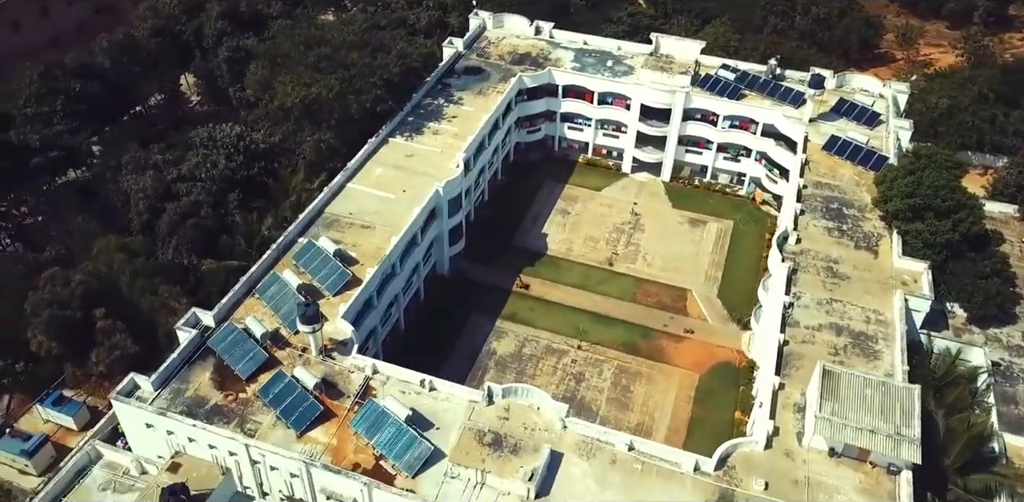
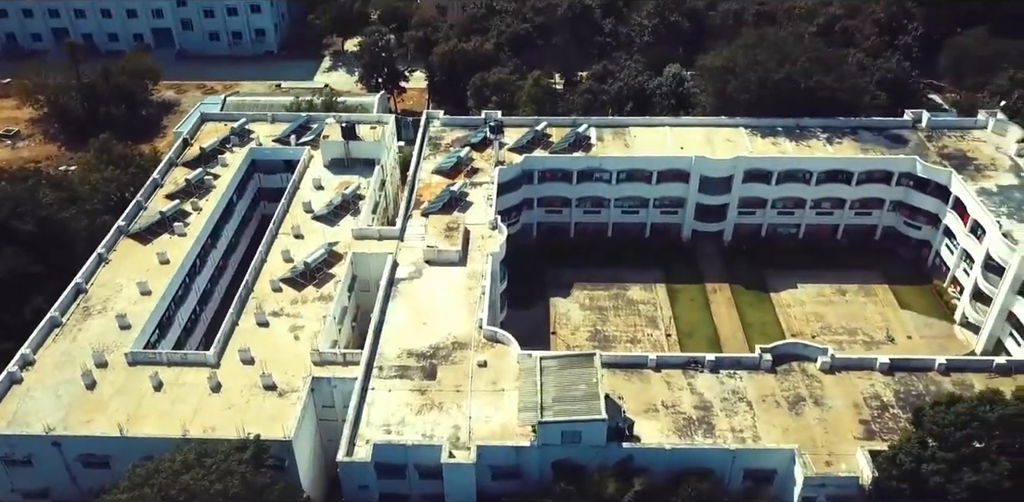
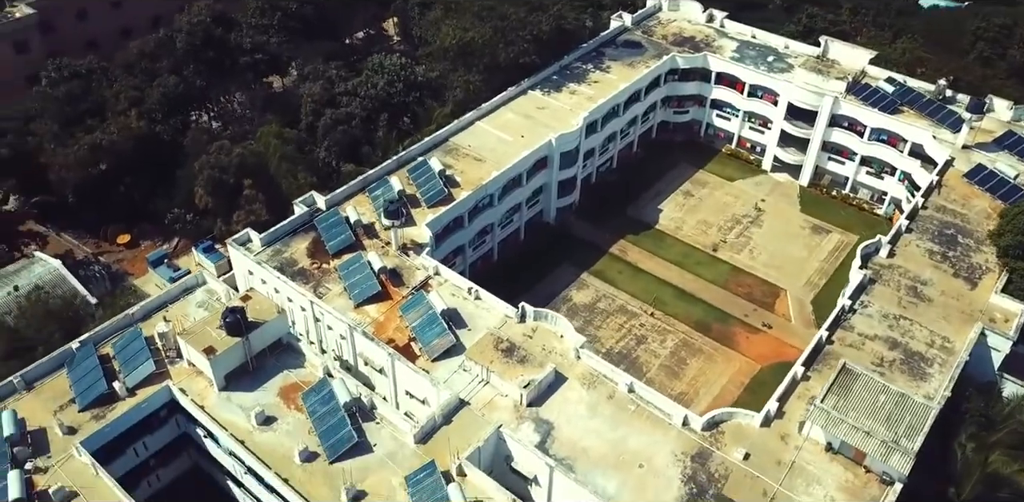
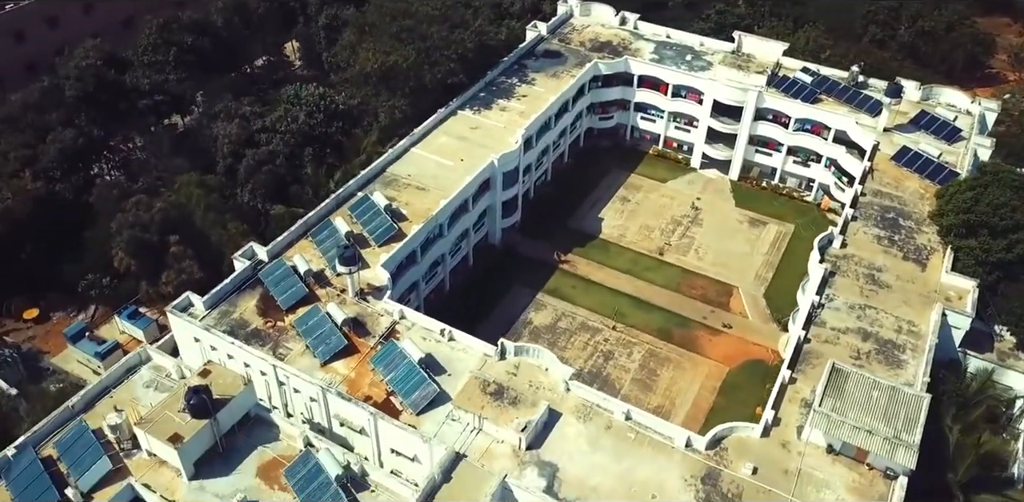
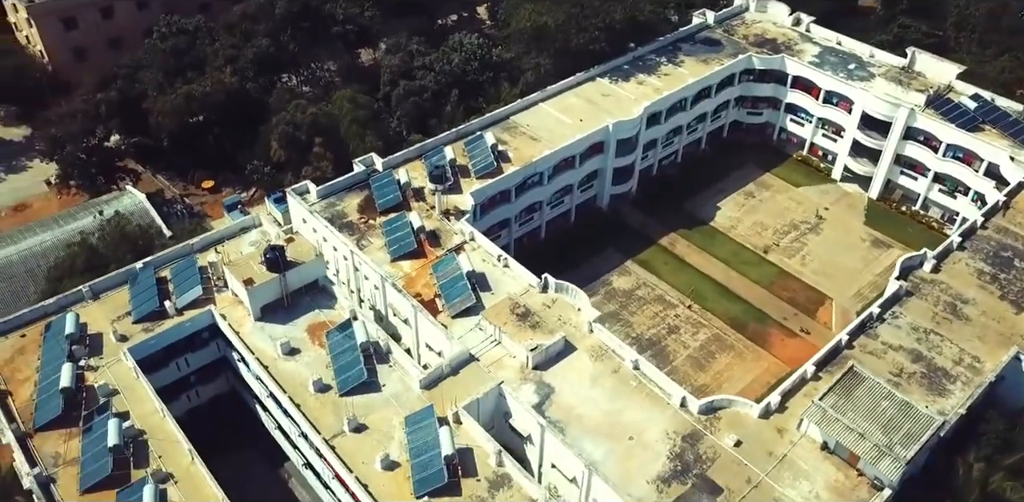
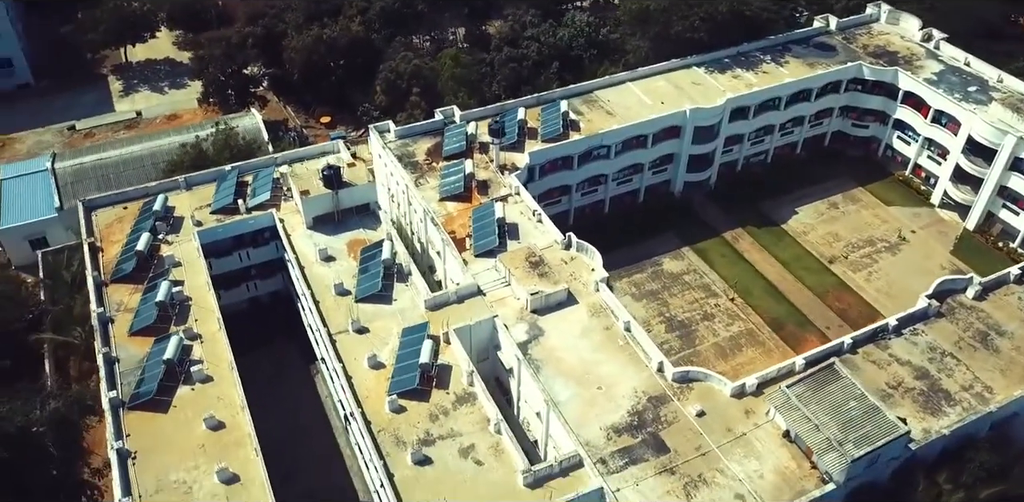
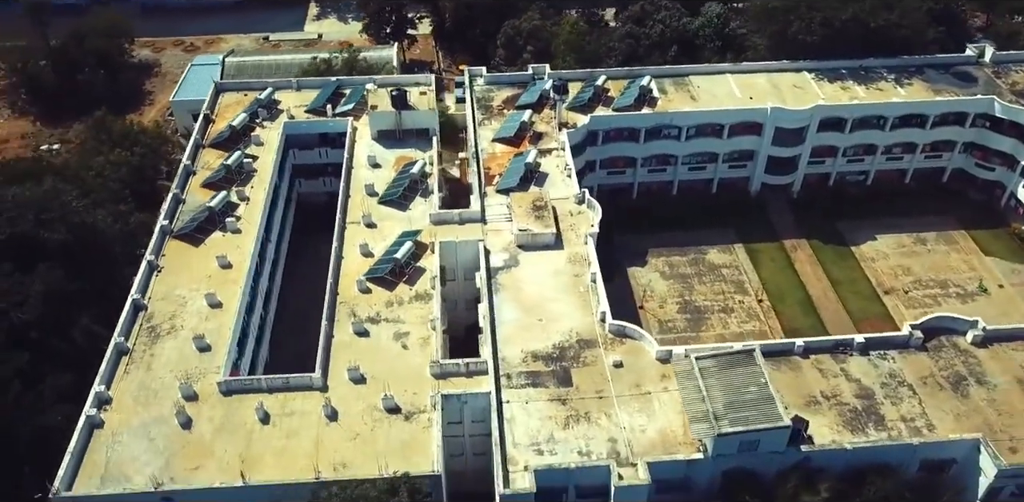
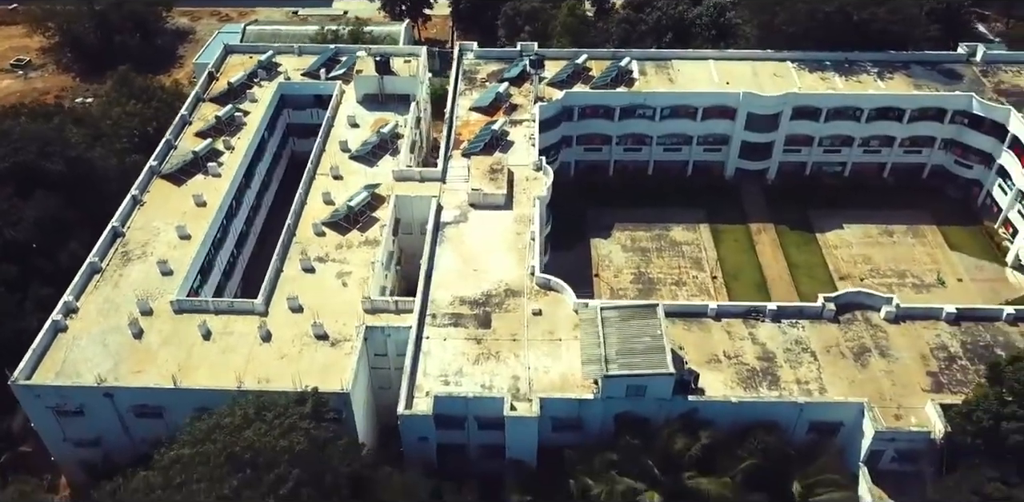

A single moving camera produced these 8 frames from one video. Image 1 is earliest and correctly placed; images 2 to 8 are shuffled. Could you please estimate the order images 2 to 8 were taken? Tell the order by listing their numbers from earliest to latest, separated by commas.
4, 3, 5, 6, 7, 8, 2
